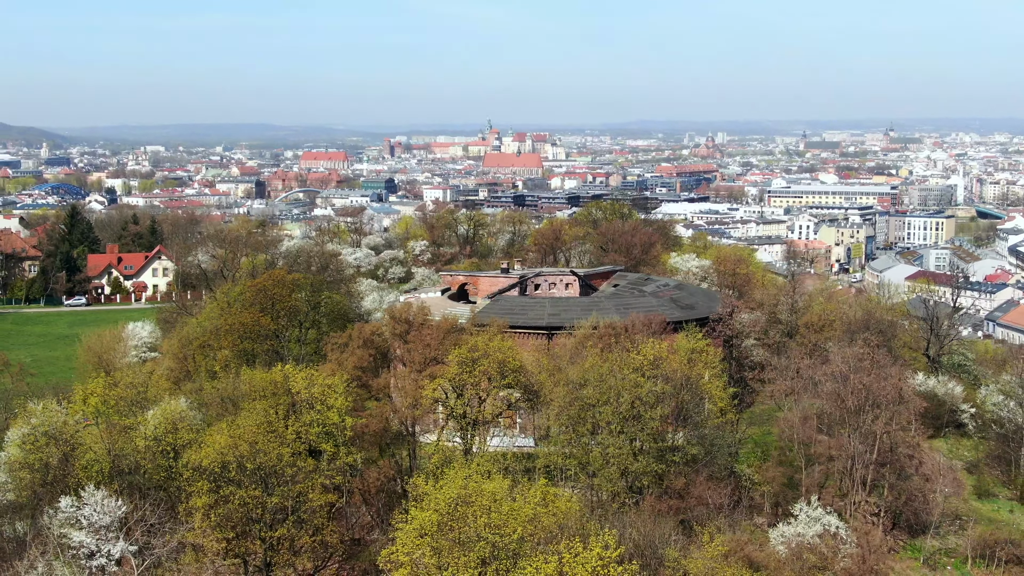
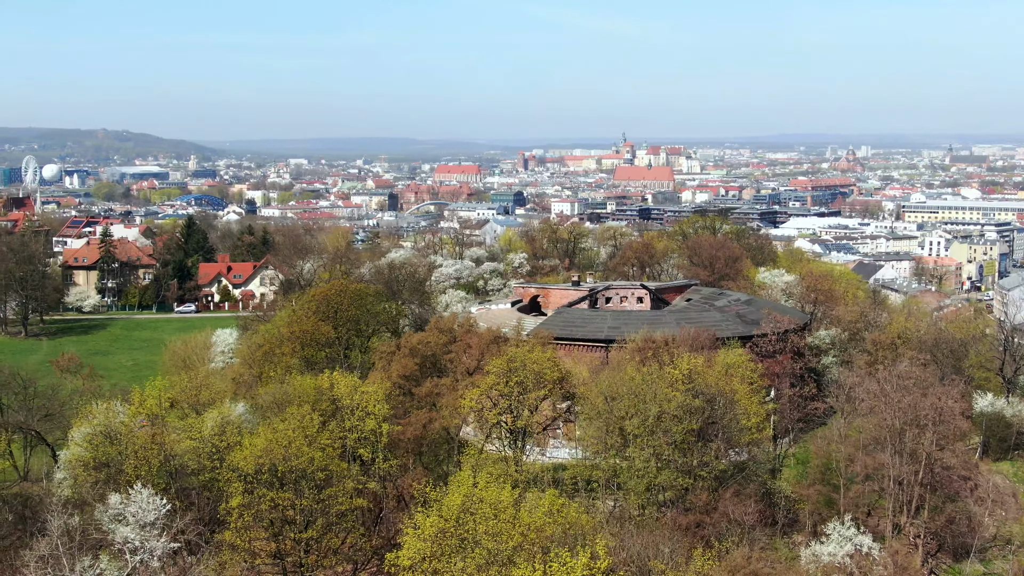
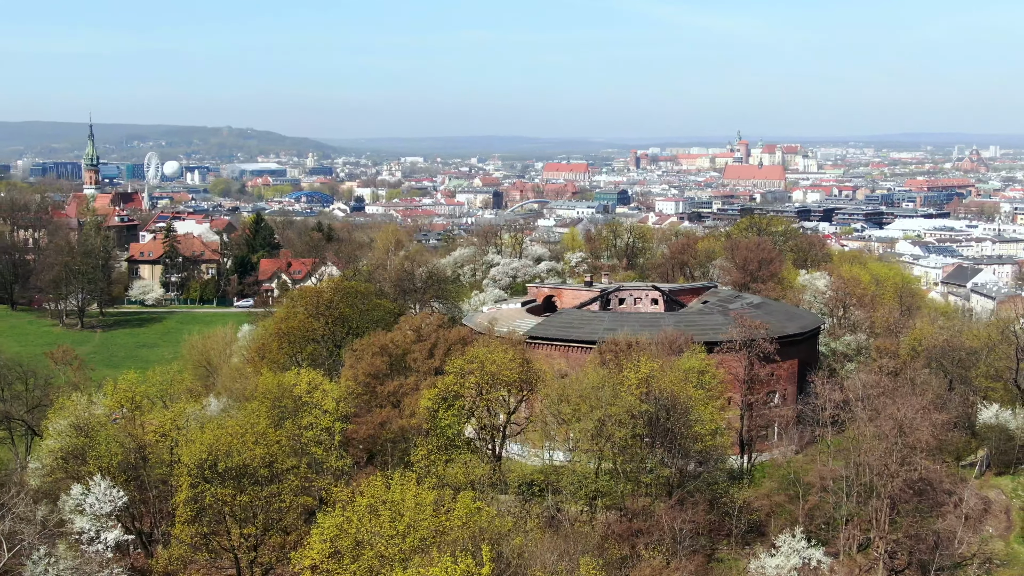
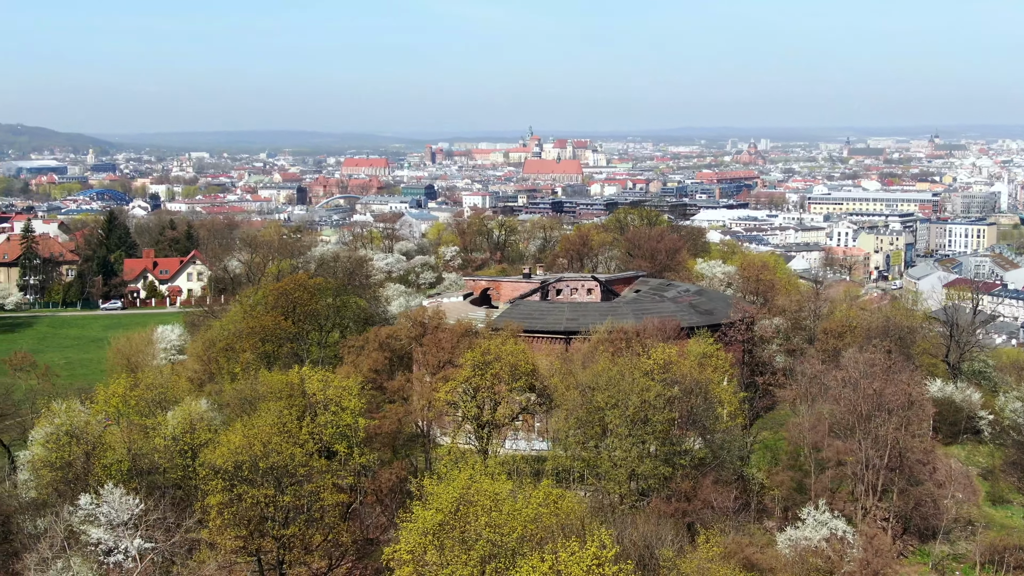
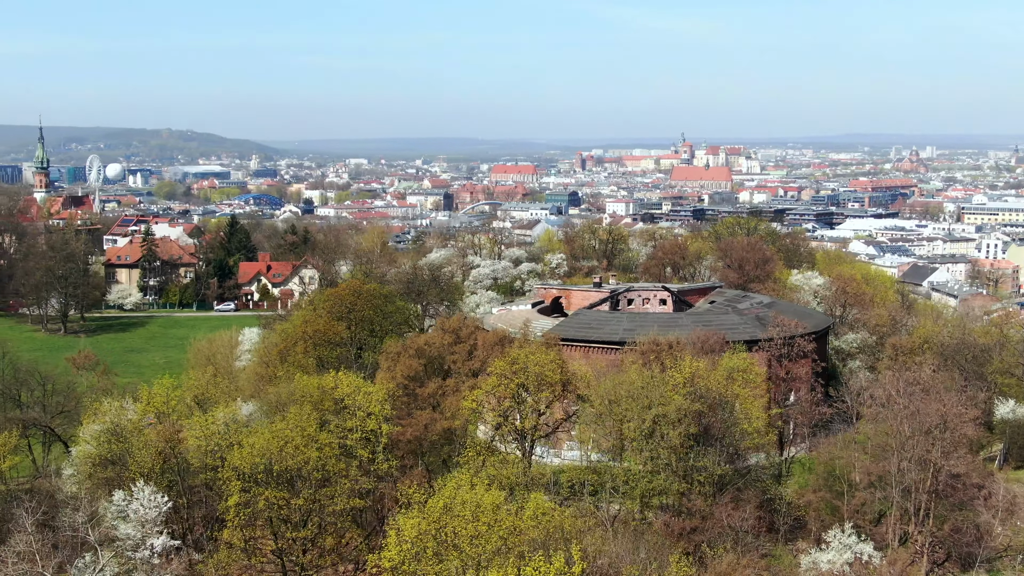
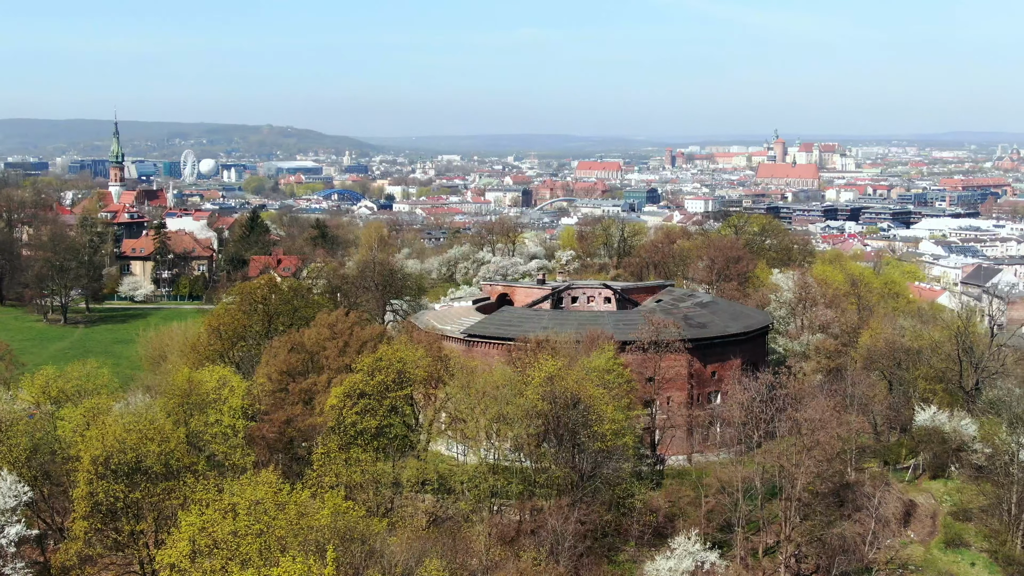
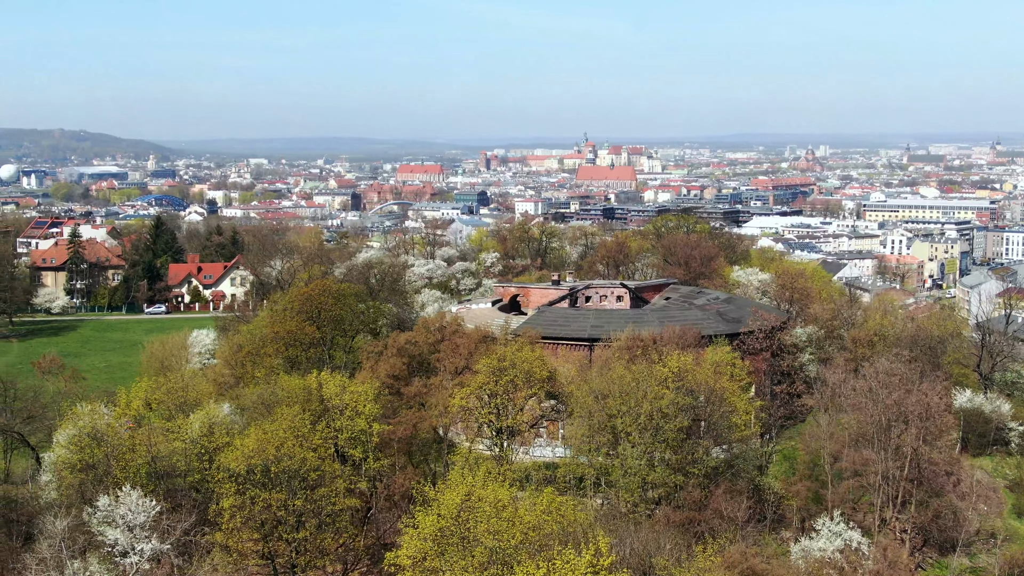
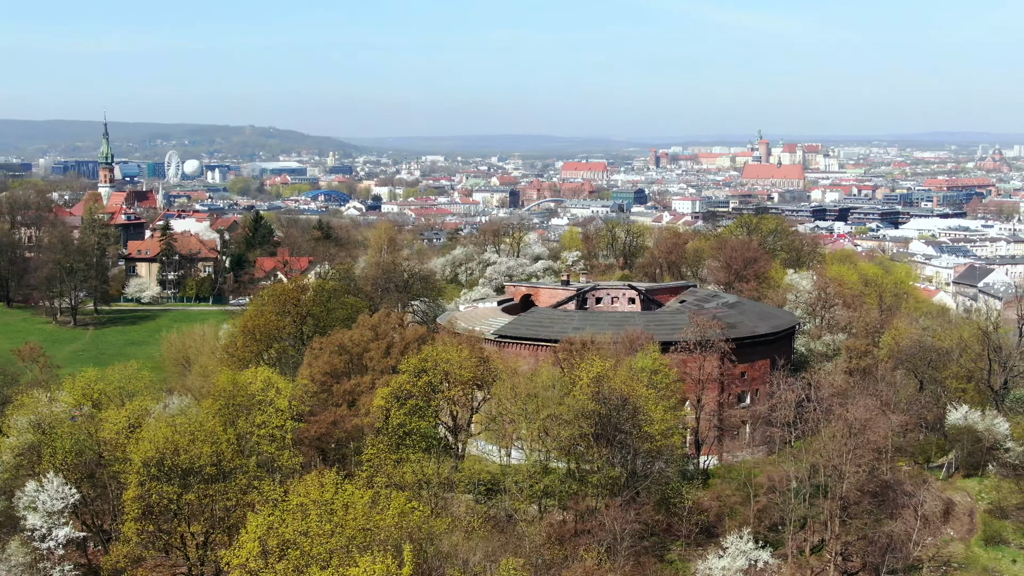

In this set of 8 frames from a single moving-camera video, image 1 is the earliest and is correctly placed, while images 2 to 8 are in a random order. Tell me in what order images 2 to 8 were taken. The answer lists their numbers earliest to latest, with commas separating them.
4, 7, 2, 5, 3, 8, 6
